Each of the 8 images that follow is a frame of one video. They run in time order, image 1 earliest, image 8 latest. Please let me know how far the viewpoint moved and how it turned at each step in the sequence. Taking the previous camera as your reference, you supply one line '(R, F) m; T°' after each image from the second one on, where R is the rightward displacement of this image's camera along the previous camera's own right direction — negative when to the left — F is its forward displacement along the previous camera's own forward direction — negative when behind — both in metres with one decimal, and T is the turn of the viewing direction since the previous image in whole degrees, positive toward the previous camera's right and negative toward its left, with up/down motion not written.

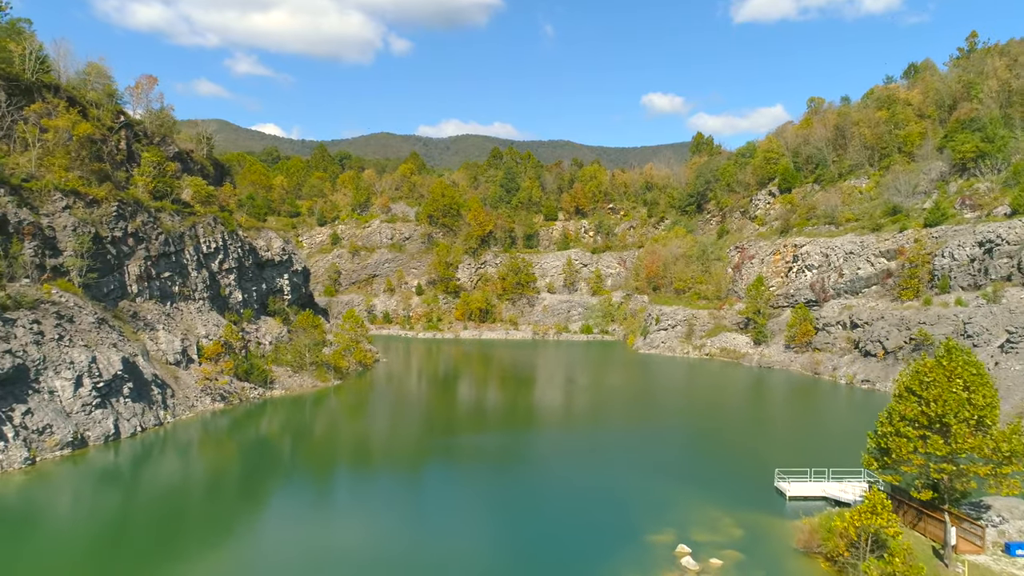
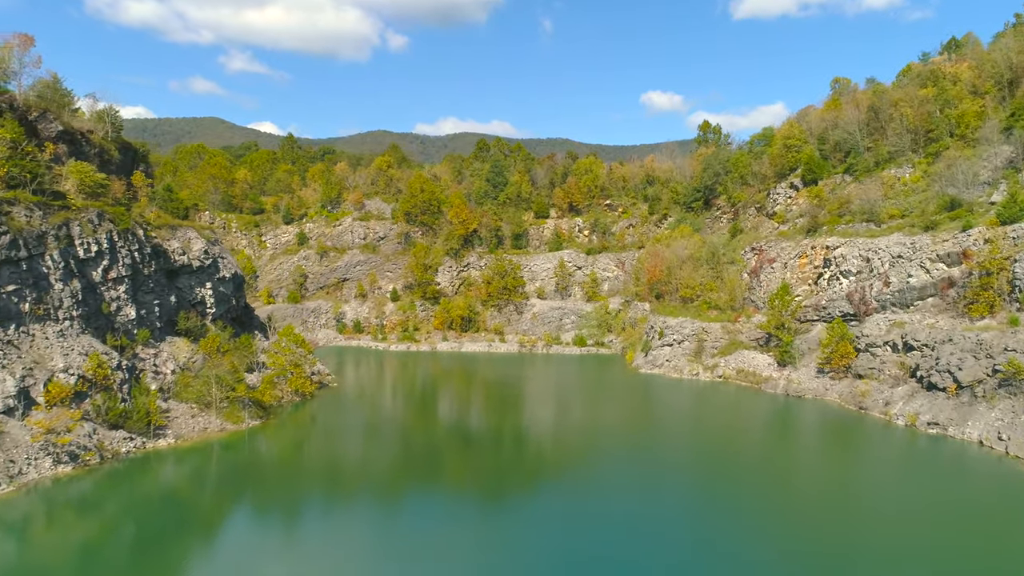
(+1.4, +7.7) m; 0°
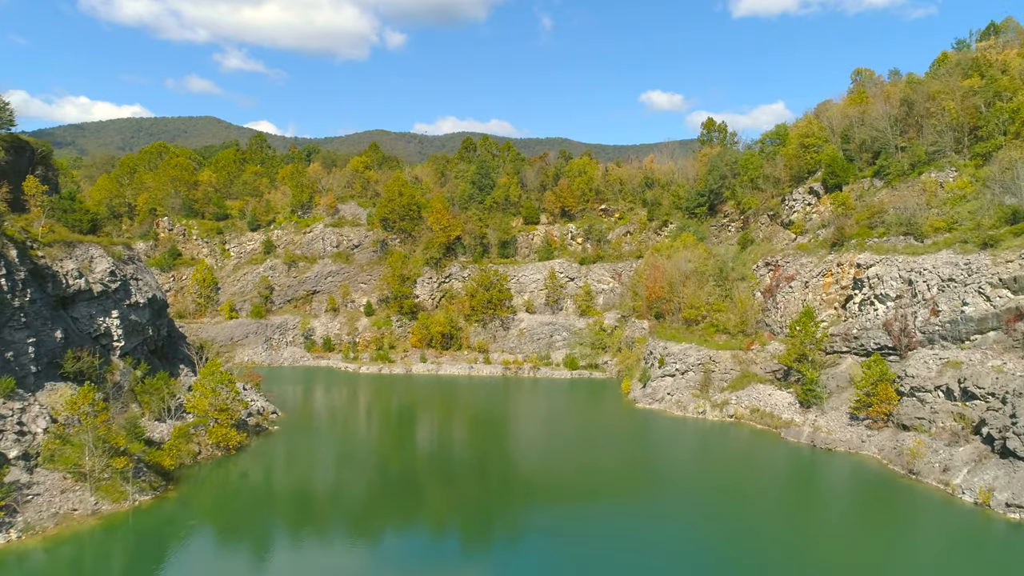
(+1.3, +6.0) m; 0°
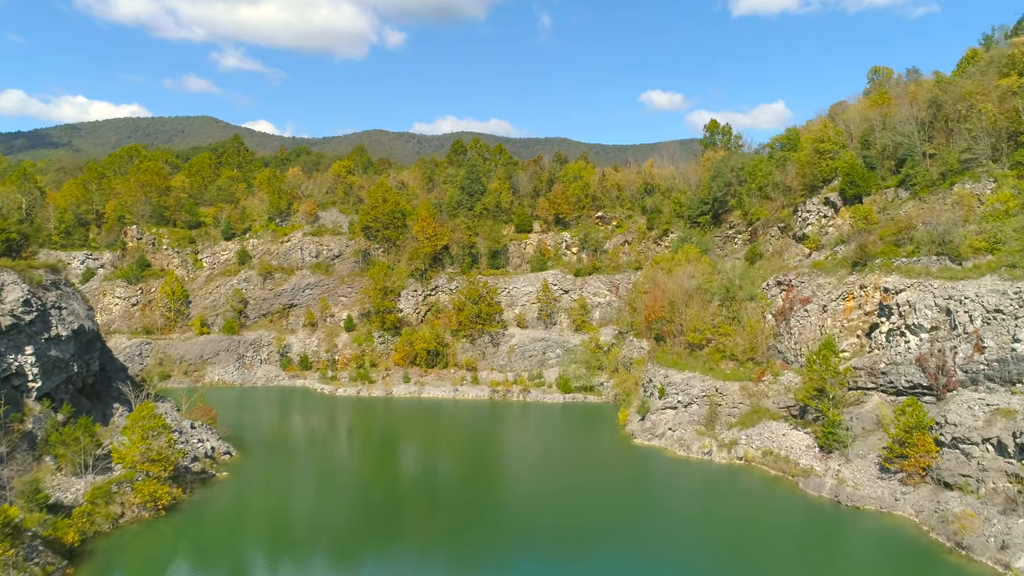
(+0.8, +4.0) m; 0°
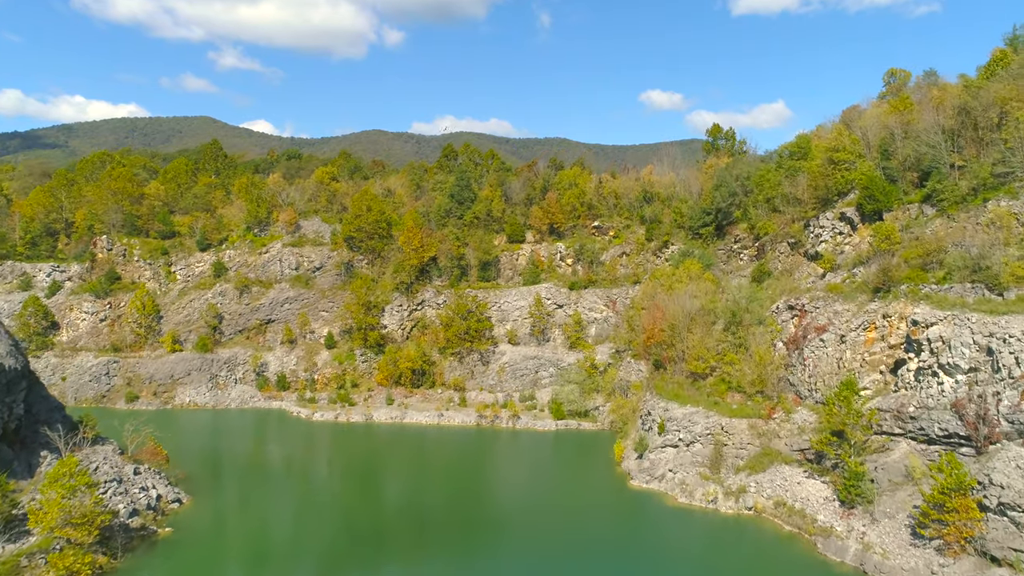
(+0.7, +3.3) m; 0°
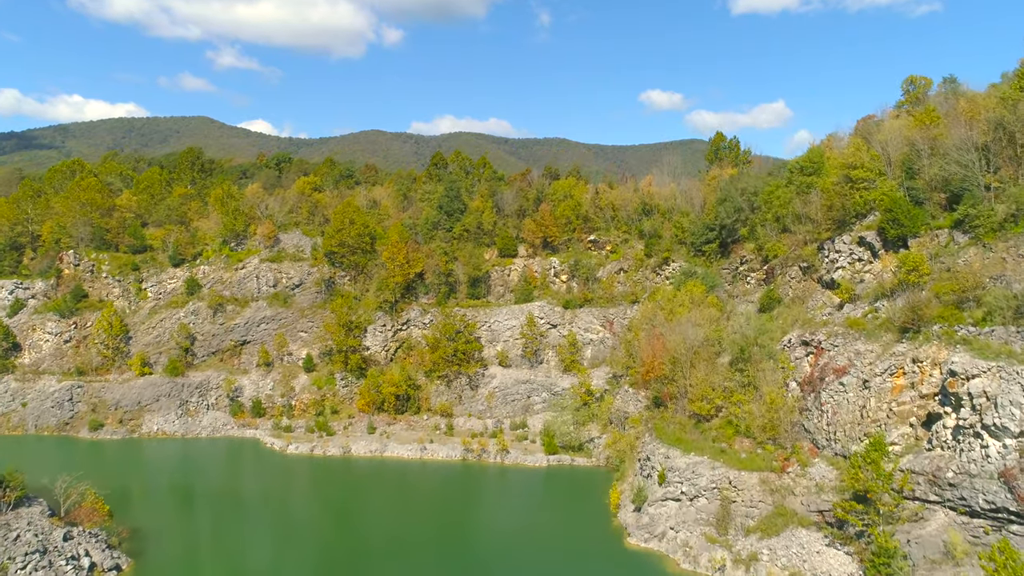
(+0.7, +3.3) m; 0°
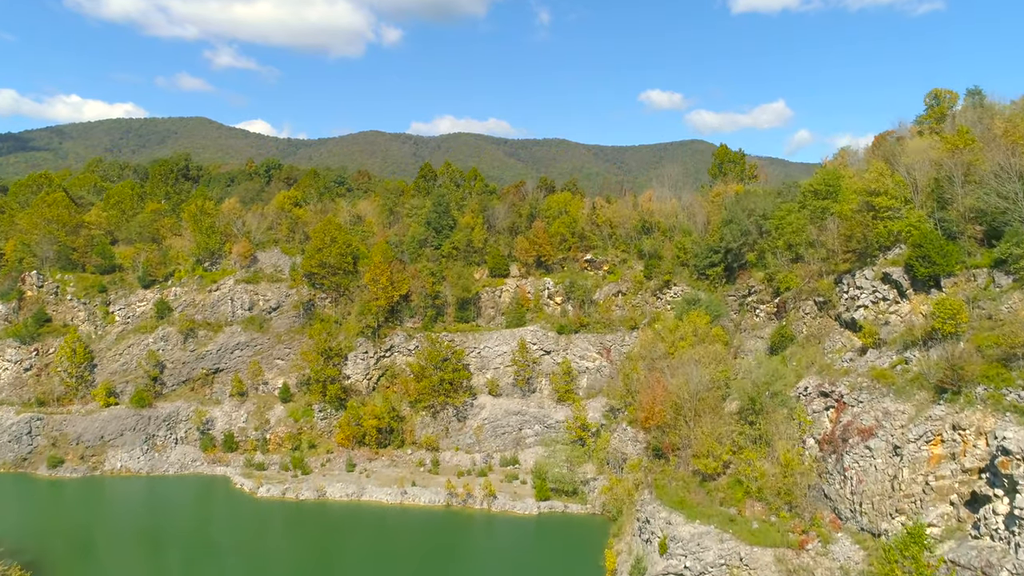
(+0.7, +3.3) m; 0°
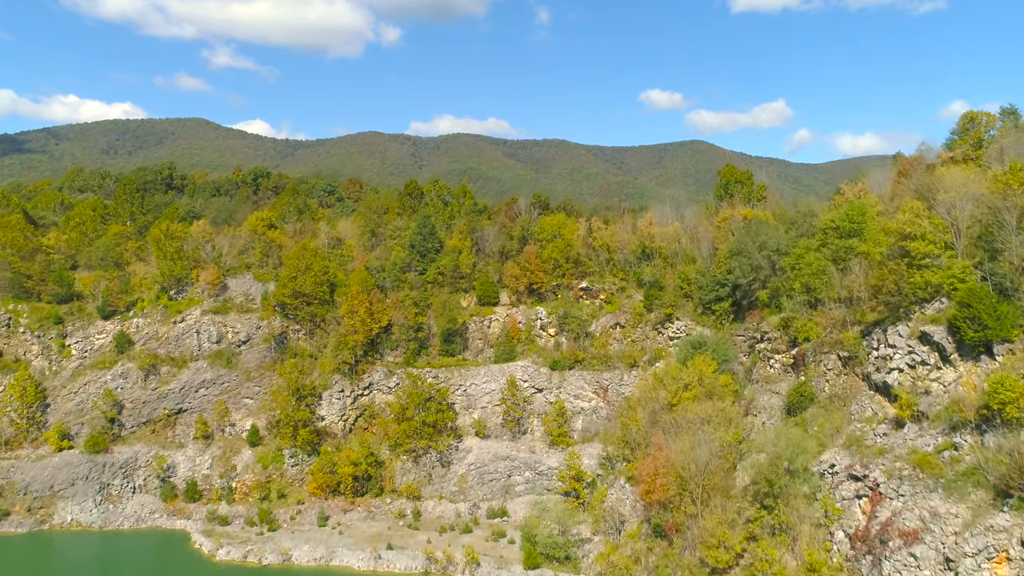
(+0.8, +3.9) m; 0°
